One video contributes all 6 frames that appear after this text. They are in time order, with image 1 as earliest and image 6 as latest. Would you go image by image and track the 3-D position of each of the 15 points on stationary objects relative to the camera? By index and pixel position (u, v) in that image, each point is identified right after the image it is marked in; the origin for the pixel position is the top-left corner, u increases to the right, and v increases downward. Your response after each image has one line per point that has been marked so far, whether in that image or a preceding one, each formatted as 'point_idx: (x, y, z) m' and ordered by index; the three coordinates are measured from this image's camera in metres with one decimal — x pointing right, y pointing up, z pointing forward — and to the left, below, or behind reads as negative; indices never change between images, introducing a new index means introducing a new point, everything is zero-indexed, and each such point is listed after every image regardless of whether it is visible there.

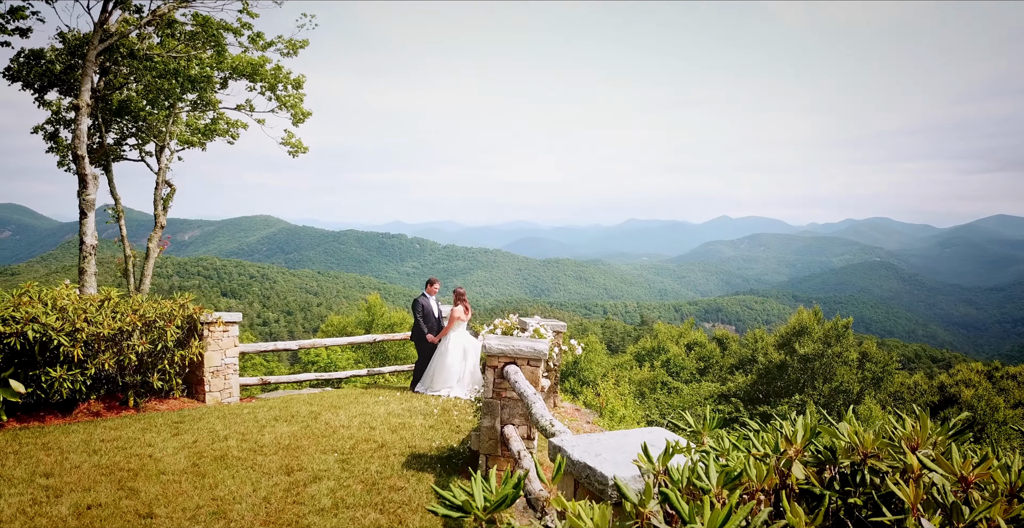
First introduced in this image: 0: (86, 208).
0: (-10.3, +1.3, +11.1) m
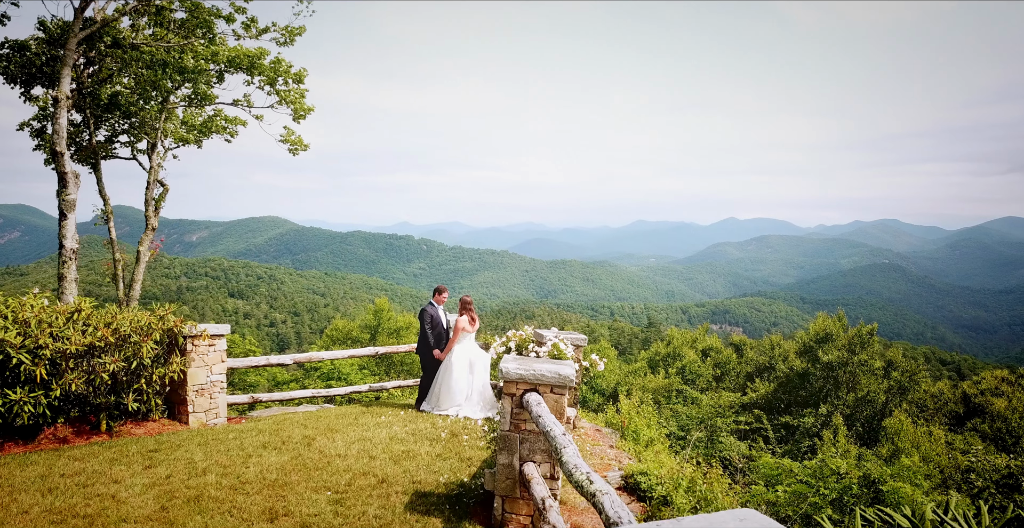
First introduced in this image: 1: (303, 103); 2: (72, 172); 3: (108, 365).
0: (-9.9, +1.2, +10.3) m
1: (-6.4, +4.9, +14.1) m
2: (-10.0, +2.1, +10.5) m
3: (-6.0, -1.5, +6.9) m
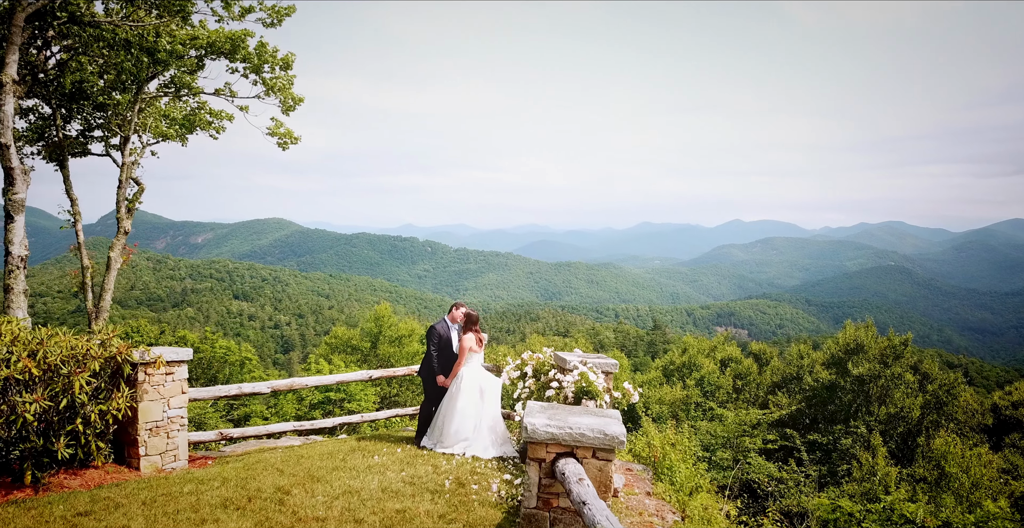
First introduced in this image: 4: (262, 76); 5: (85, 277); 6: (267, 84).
0: (-9.7, +1.0, +9.0) m
1: (-6.1, +4.7, +12.8) m
2: (-9.7, +1.9, +9.2) m
3: (-5.8, -1.7, +5.6) m
4: (-6.7, +5.0, +12.3) m
5: (-10.7, -0.3, +11.7) m
6: (-6.6, +4.9, +12.6) m
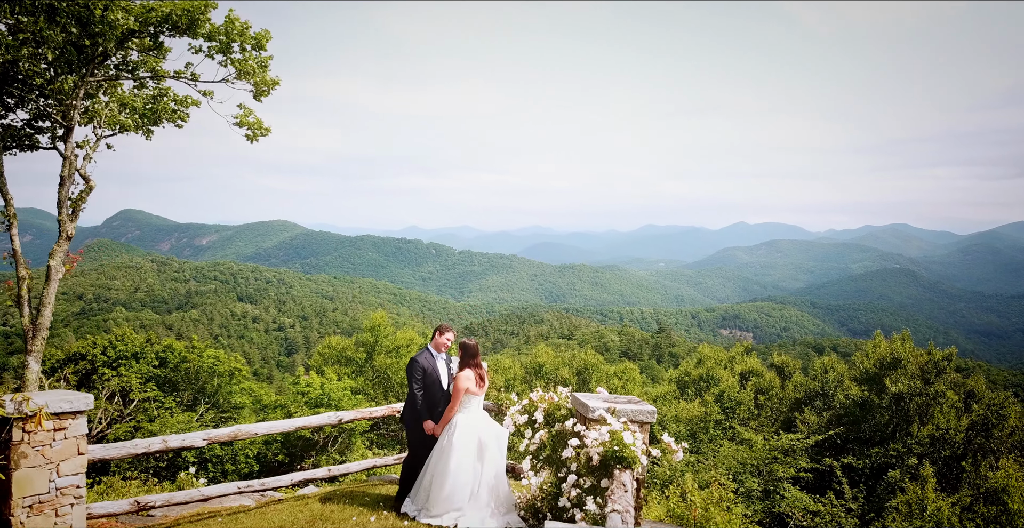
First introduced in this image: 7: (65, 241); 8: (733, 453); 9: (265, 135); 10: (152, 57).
0: (-9.6, +0.8, +7.4) m
1: (-5.9, +4.5, +11.2) m
2: (-9.6, +1.7, +7.6) m
3: (-5.7, -1.9, +3.9) m
4: (-6.5, +4.8, +10.7) m
5: (-10.6, -0.5, +10.1) m
6: (-6.5, +4.7, +10.9) m
7: (-9.7, +0.5, +10.0) m
8: (+8.7, -7.5, +18.3) m
9: (-5.9, +3.1, +11.2) m
10: (-8.5, +4.8, +10.9) m
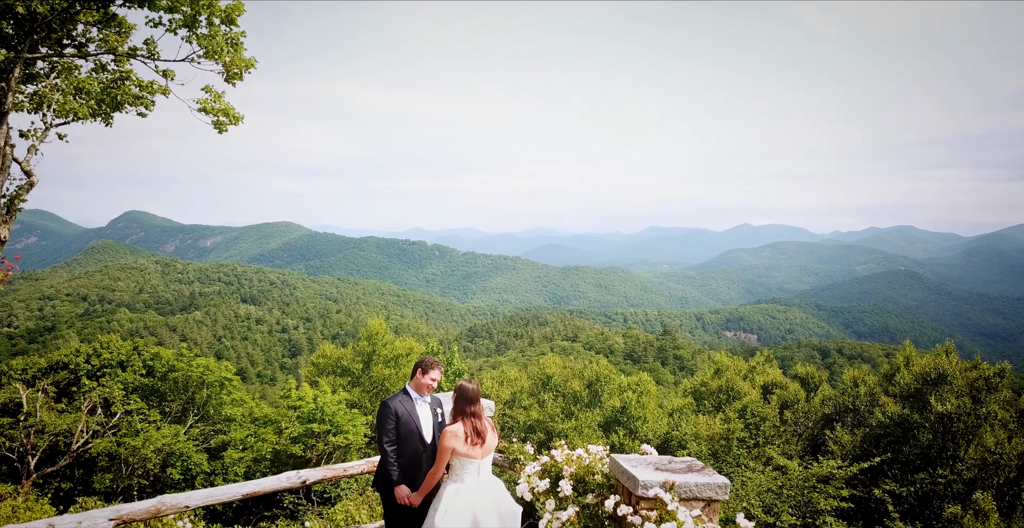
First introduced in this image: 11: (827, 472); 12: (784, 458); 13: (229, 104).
0: (-9.4, +0.7, +5.9) m
1: (-5.7, +4.3, +9.6) m
2: (-9.4, +1.5, +6.1) m
3: (-5.6, -2.0, +2.3) m
4: (-6.3, +4.6, +9.2) m
5: (-10.4, -0.7, +8.6) m
6: (-6.3, +4.5, +9.4) m
7: (-9.5, +0.3, +8.5) m
8: (+9.0, -7.7, +16.6) m
9: (-5.7, +2.9, +9.7) m
10: (-8.3, +4.6, +9.4) m
11: (+11.1, -7.5, +16.7) m
12: (+11.0, -7.9, +19.2) m
13: (-5.5, +3.1, +8.9) m
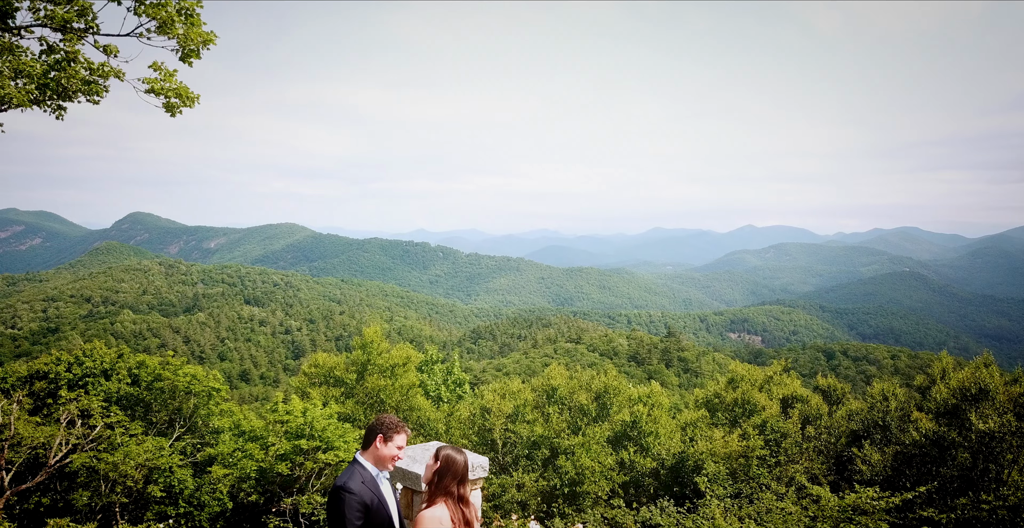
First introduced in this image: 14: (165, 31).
0: (-9.4, +0.5, +4.6) m
1: (-5.7, +4.2, +8.3) m
2: (-9.4, +1.4, +4.8) m
3: (-5.6, -2.1, +1.0) m
4: (-6.3, +4.5, +7.9) m
5: (-10.4, -0.8, +7.3) m
6: (-6.2, +4.3, +8.1) m
7: (-9.4, +0.2, +7.2) m
8: (+9.1, -7.9, +15.1) m
9: (-5.7, +2.8, +8.3) m
10: (-8.3, +4.5, +8.1) m
11: (+11.2, -7.7, +15.2) m
12: (+11.1, -8.1, +17.7) m
13: (-5.5, +3.0, +7.6) m
14: (-5.9, +3.9, +8.0) m
